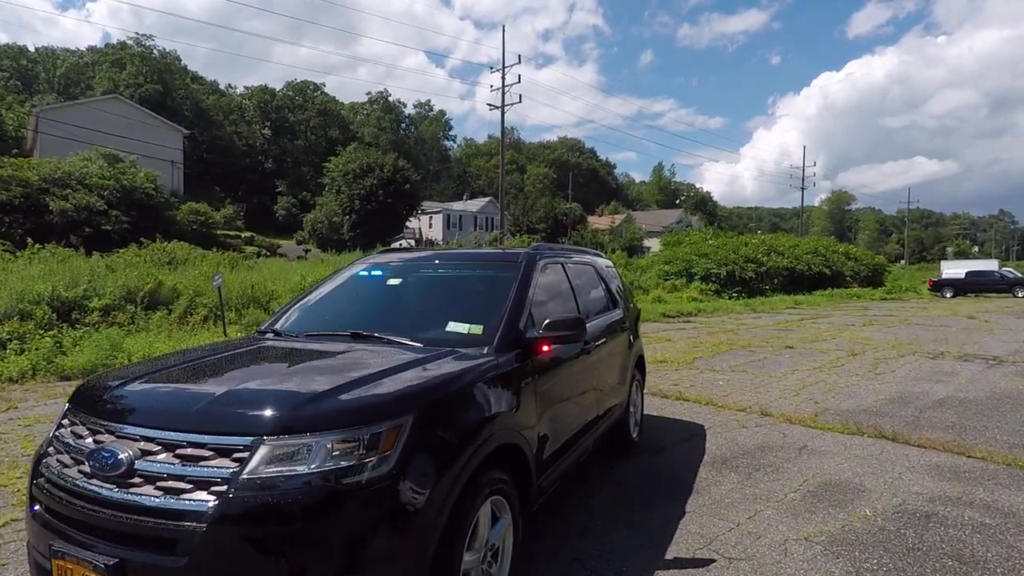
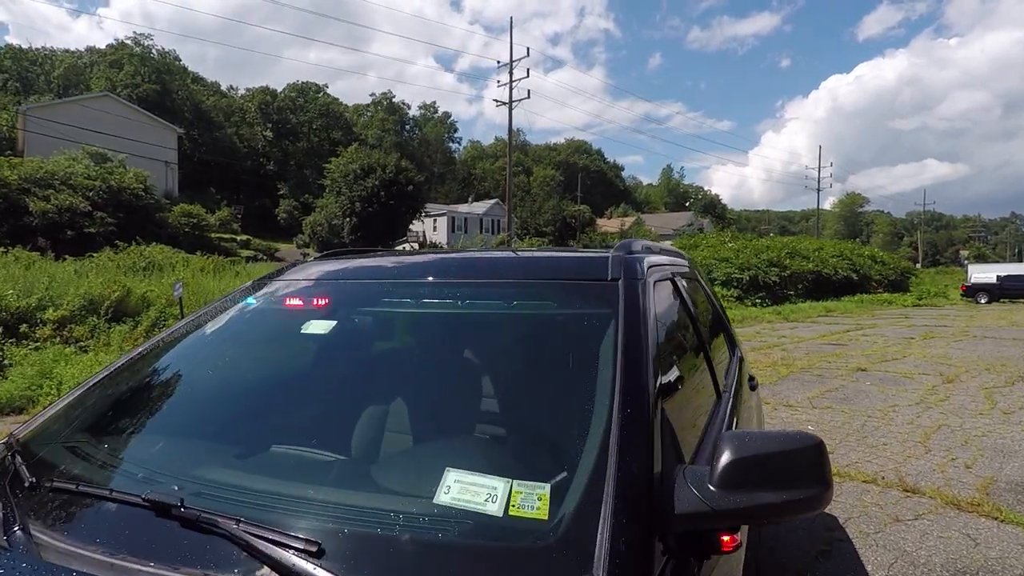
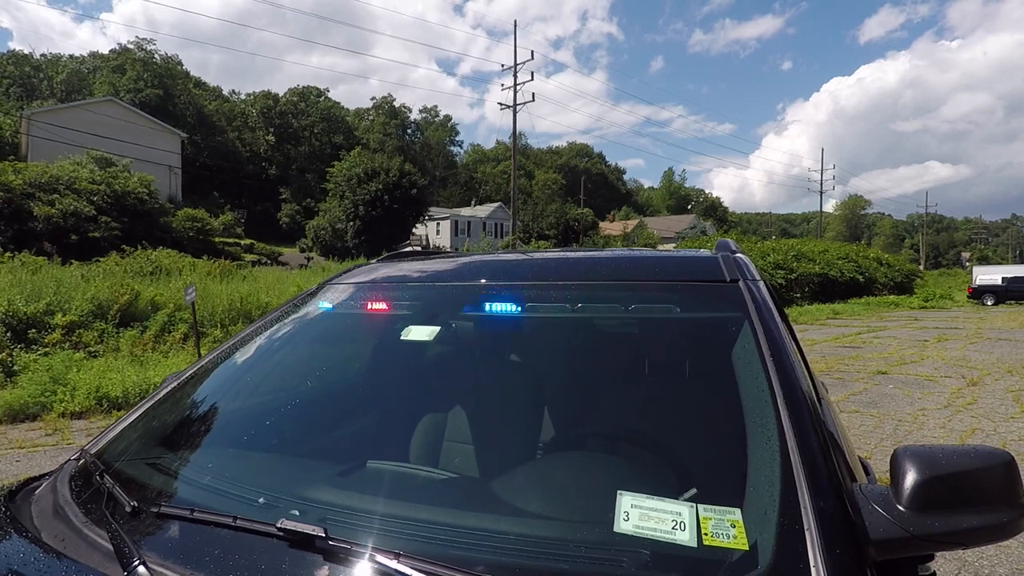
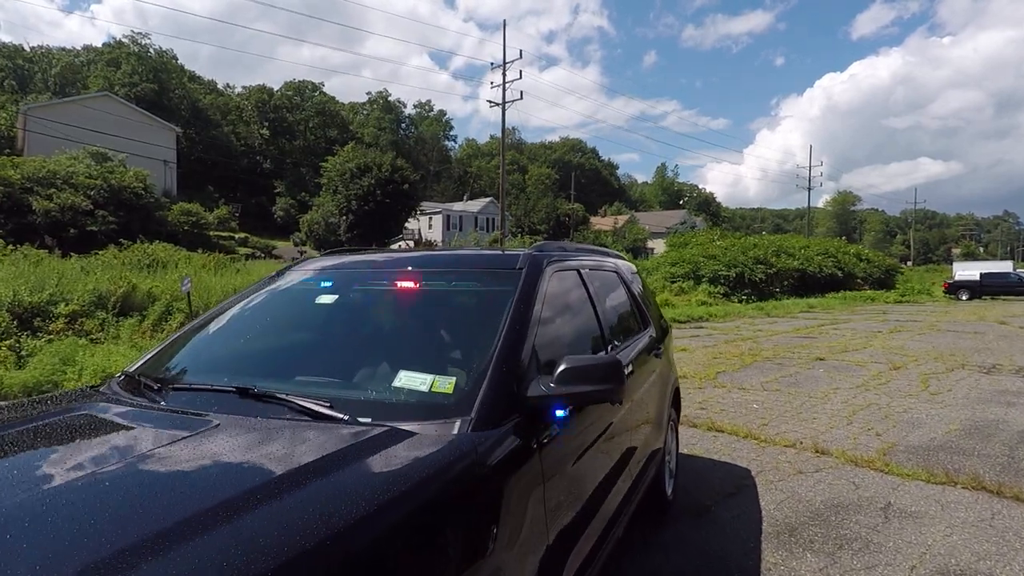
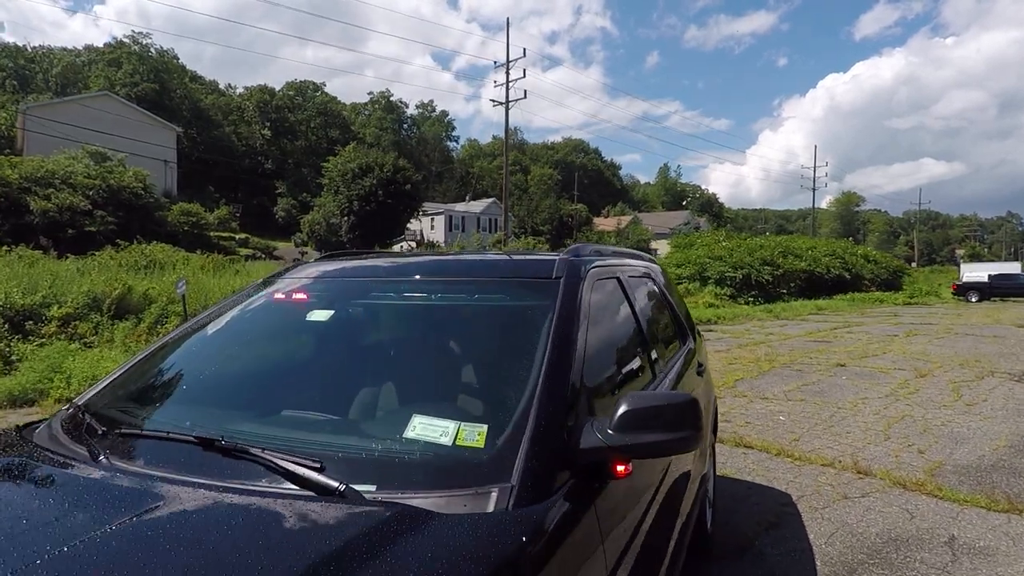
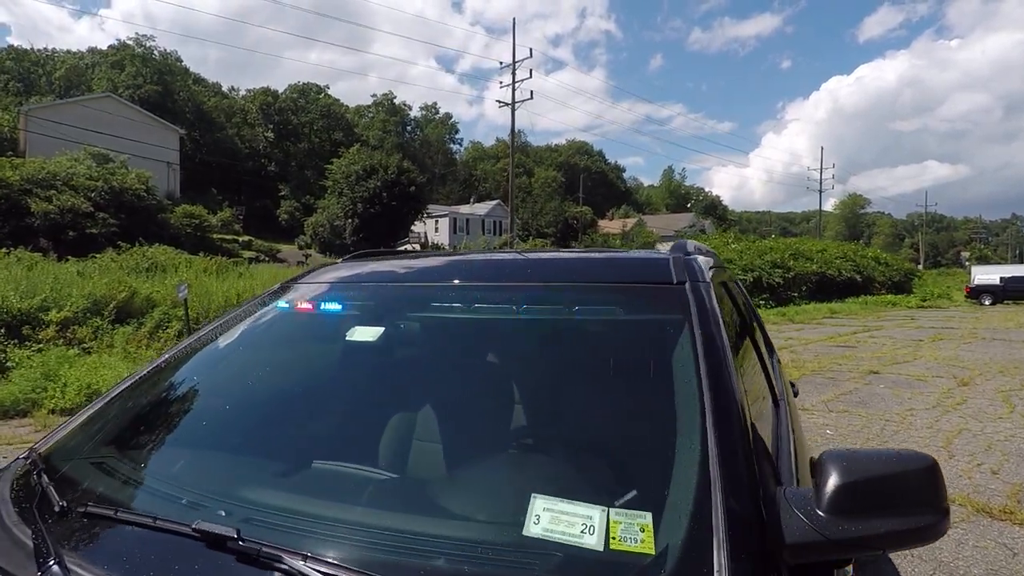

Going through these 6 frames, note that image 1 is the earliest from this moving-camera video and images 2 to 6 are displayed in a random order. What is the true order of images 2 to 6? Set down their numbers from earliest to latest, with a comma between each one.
4, 5, 2, 6, 3
